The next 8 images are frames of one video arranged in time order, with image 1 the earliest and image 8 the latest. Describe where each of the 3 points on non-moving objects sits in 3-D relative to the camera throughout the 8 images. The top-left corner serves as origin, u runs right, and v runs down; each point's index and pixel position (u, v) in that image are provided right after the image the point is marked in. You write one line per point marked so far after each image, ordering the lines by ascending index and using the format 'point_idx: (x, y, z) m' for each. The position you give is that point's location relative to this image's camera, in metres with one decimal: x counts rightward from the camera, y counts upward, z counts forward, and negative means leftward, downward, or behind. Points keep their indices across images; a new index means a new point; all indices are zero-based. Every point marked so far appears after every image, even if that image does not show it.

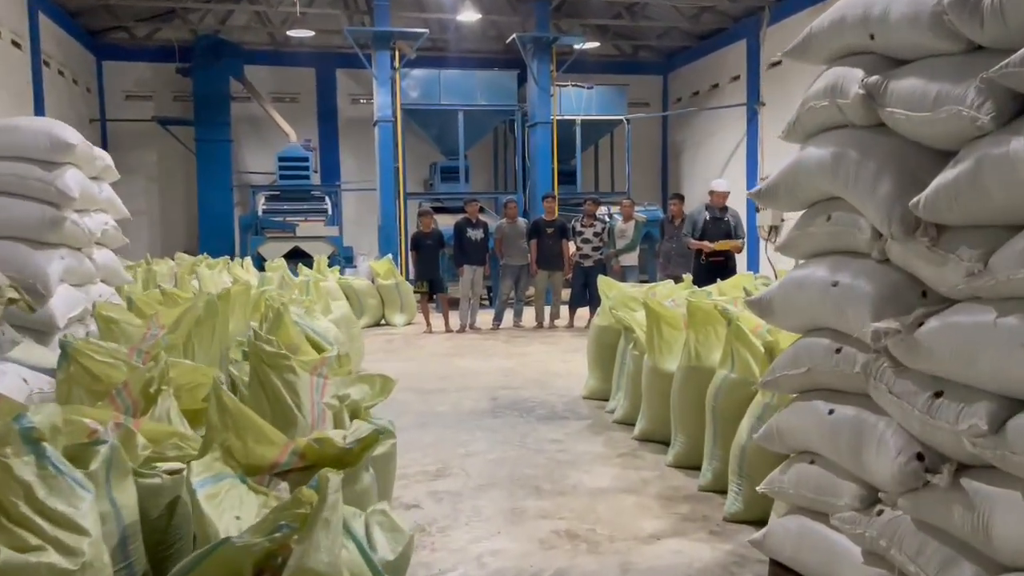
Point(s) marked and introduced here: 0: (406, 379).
0: (-0.6, -0.5, +4.9) m
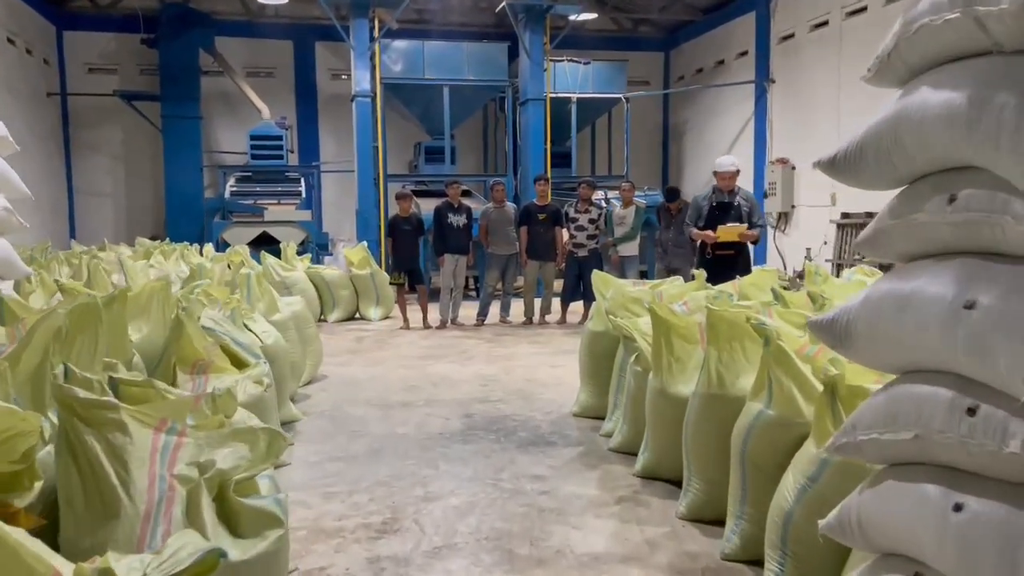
0: (-0.7, -0.5, +4.2) m
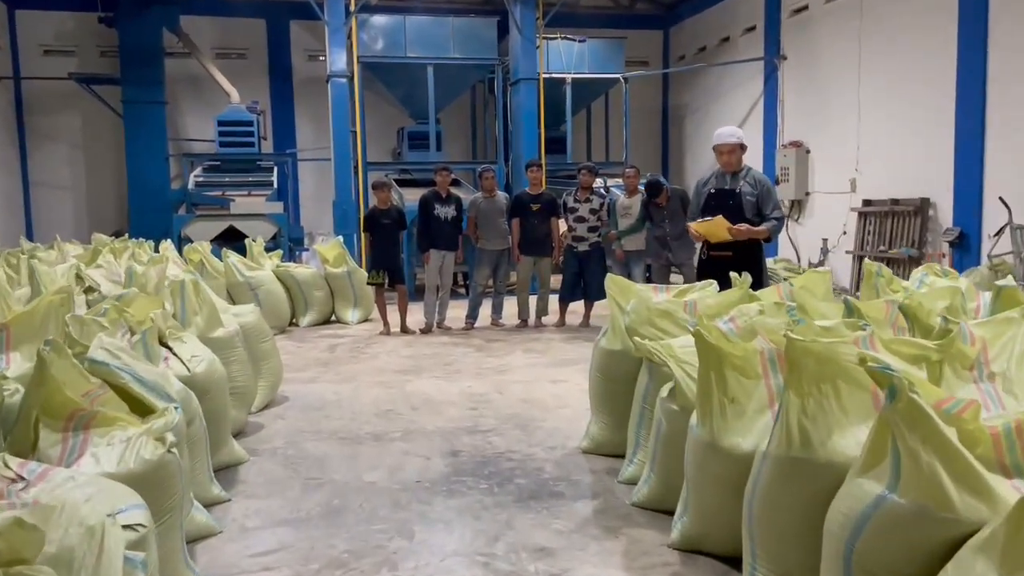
0: (-0.7, -0.5, +3.5) m
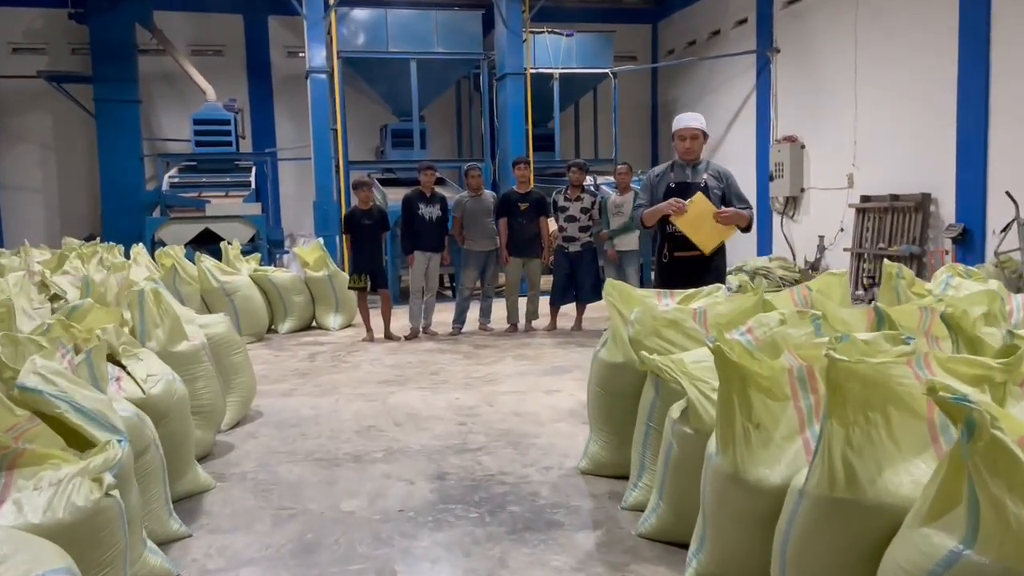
0: (-0.8, -0.6, +3.2) m
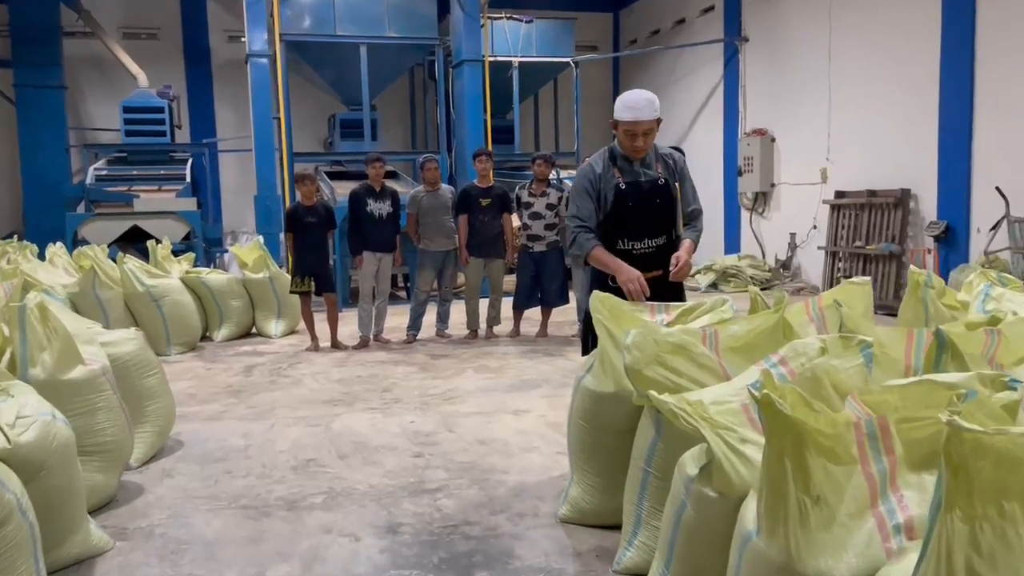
0: (-0.9, -0.6, +2.7) m
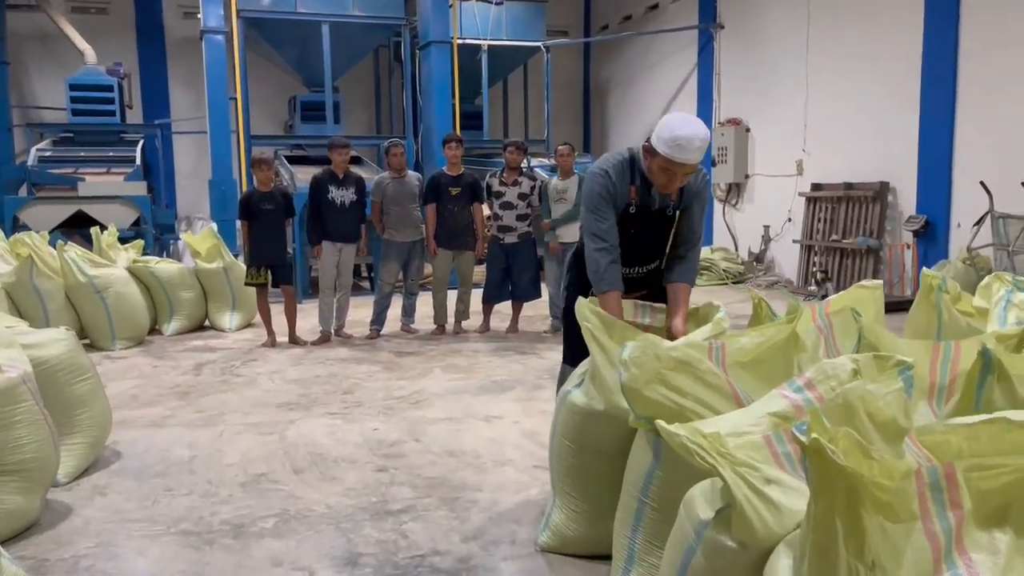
0: (-1.0, -0.6, +2.5) m
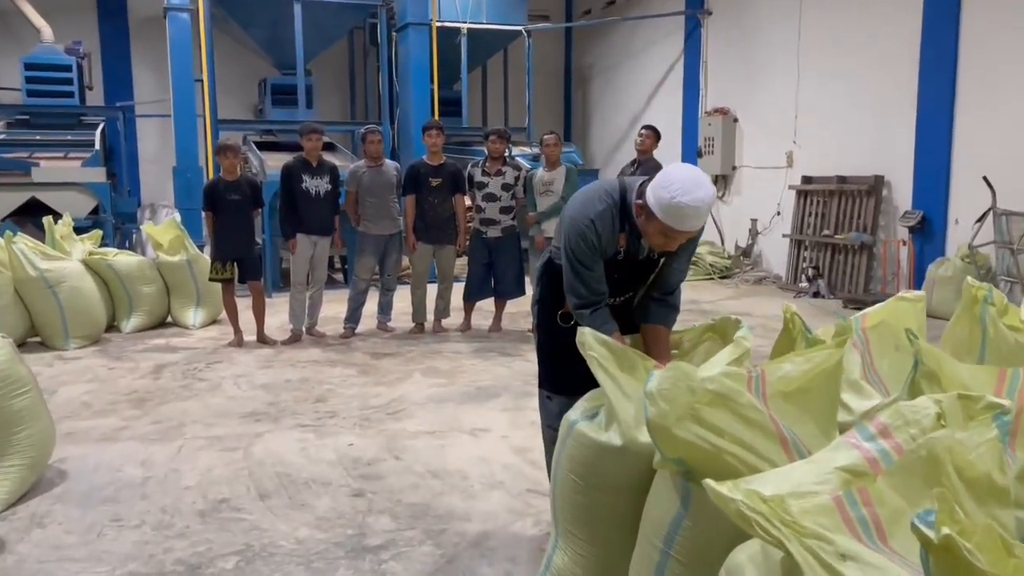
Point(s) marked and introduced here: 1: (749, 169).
0: (-1.0, -0.6, +2.2) m
1: (+2.0, +1.0, +7.0) m
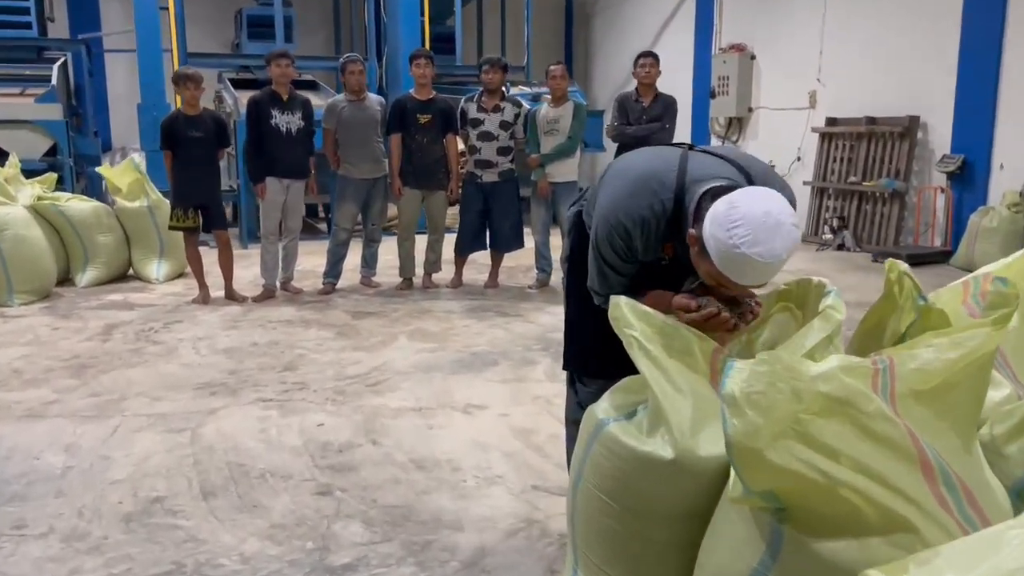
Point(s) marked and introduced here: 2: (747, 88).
0: (-1.0, -0.5, +1.8) m
1: (+2.0, +1.4, +6.4) m
2: (+1.9, +1.6, +6.6) m
